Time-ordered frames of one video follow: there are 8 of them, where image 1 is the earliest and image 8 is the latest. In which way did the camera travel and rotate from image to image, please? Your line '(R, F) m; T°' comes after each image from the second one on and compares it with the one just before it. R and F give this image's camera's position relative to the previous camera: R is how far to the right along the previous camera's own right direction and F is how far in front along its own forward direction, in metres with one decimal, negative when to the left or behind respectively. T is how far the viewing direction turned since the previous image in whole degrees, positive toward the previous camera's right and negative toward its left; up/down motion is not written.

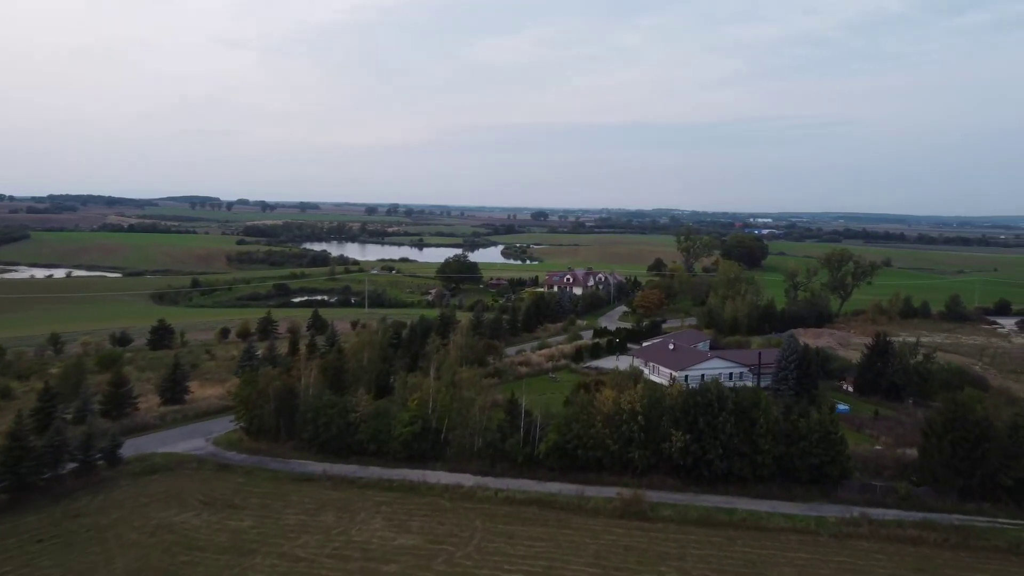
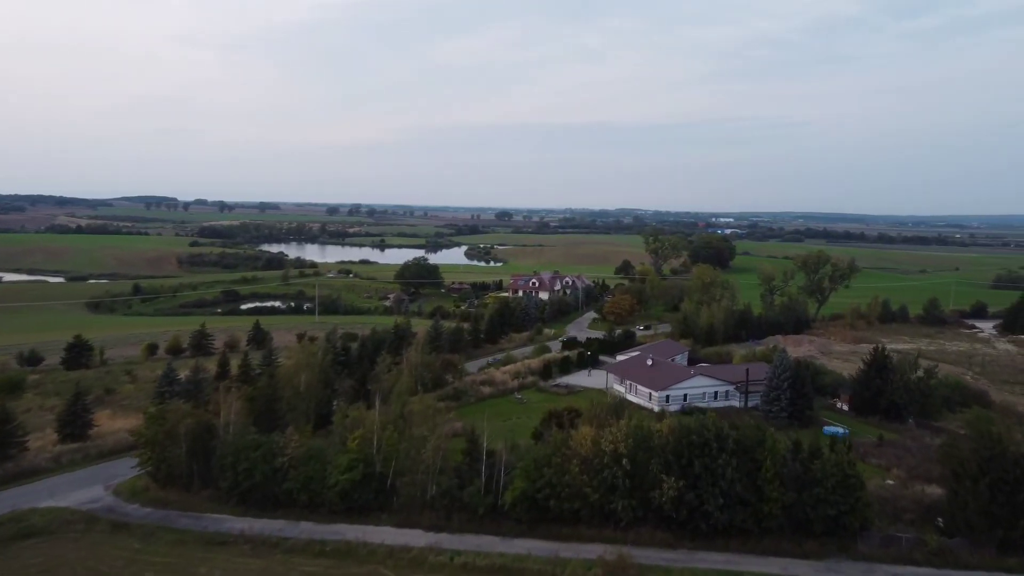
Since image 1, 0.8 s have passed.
(+0.1, +3.1) m; +2°
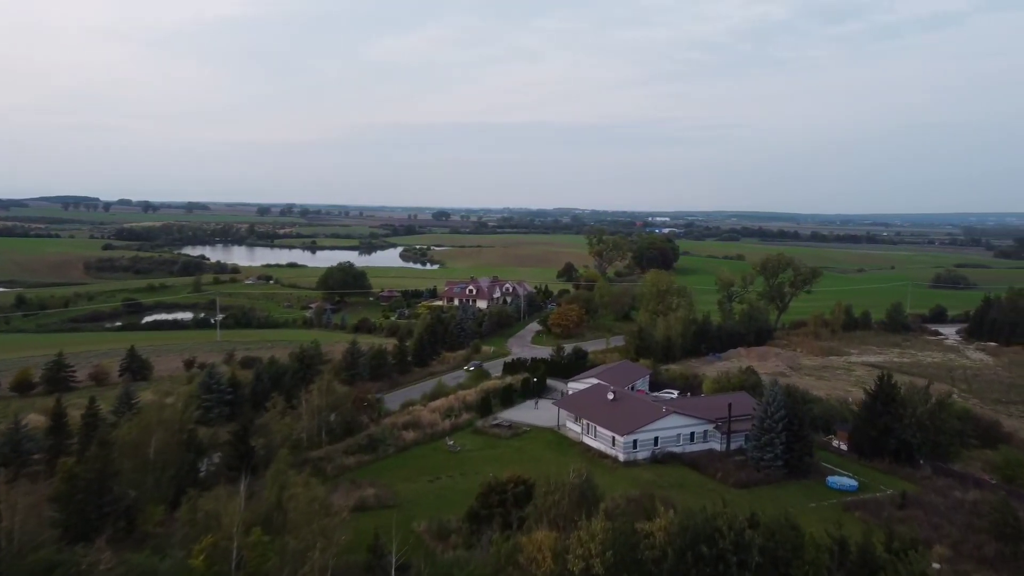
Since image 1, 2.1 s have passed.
(+0.3, +5.2) m; +4°
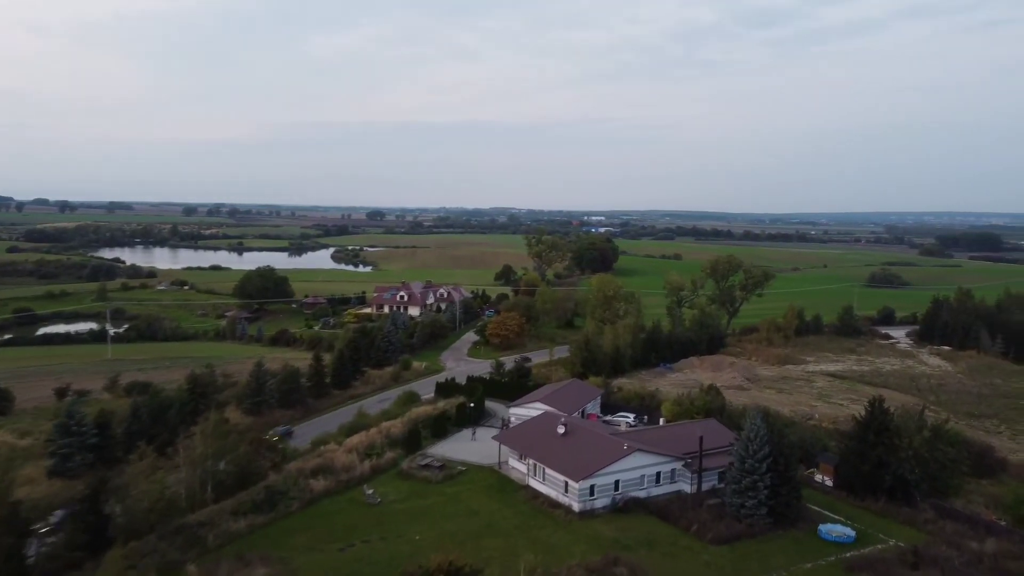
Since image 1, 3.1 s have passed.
(+0.1, +3.7) m; +4°
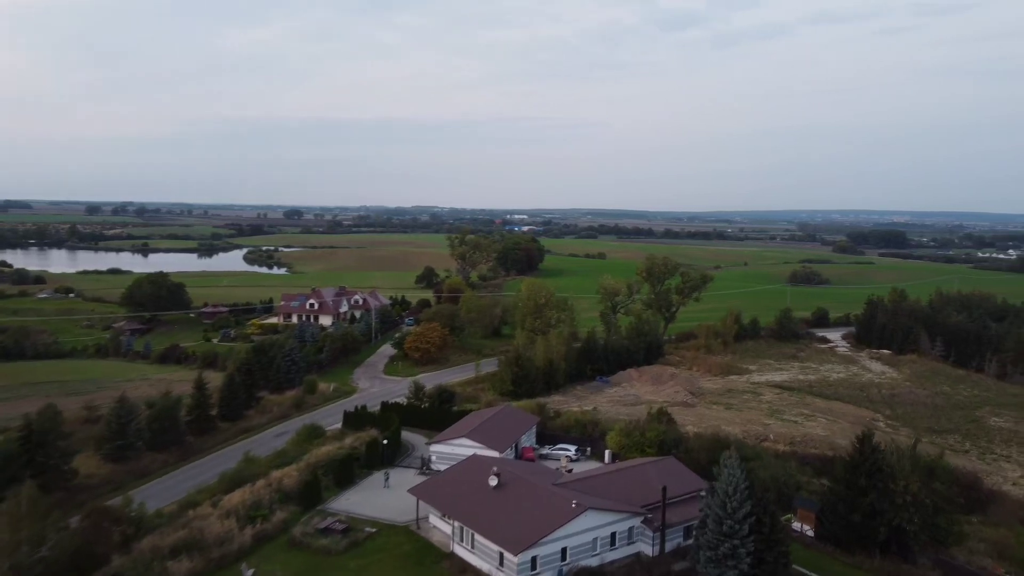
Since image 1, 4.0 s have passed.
(+0.1, +3.7) m; +5°
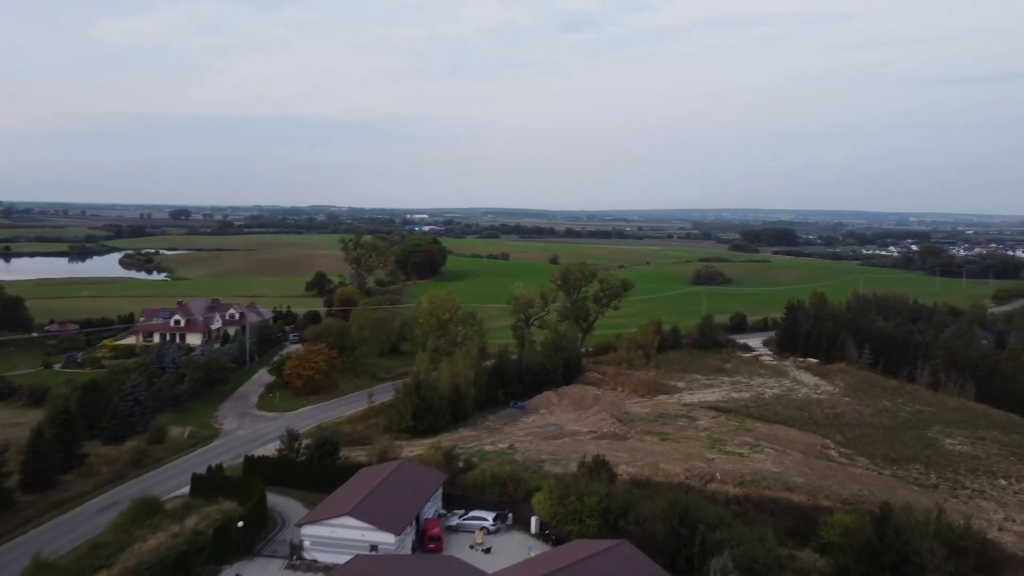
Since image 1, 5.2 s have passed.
(+0.1, +4.7) m; +7°
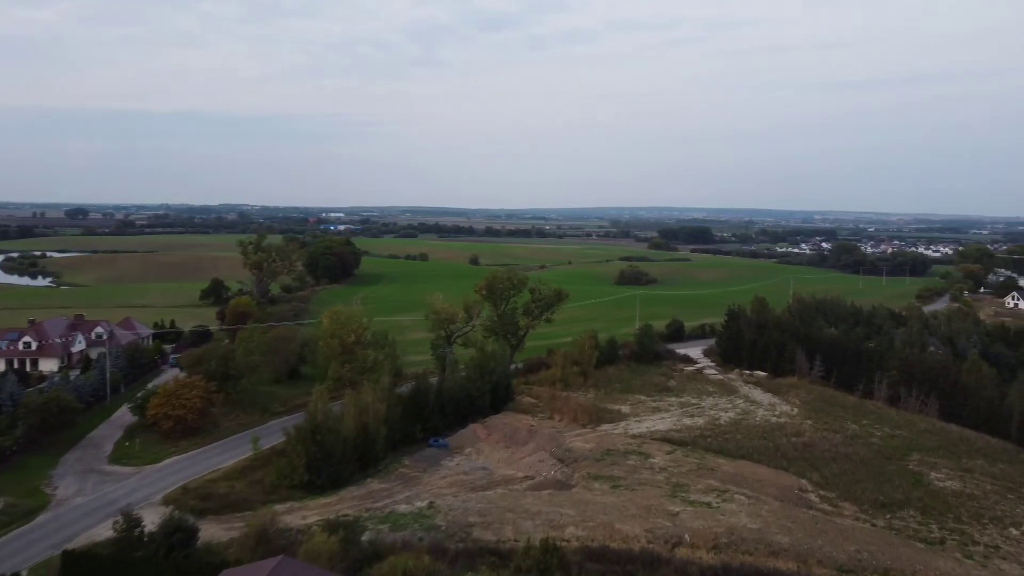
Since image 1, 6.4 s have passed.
(0.0, +4.7) m; +6°
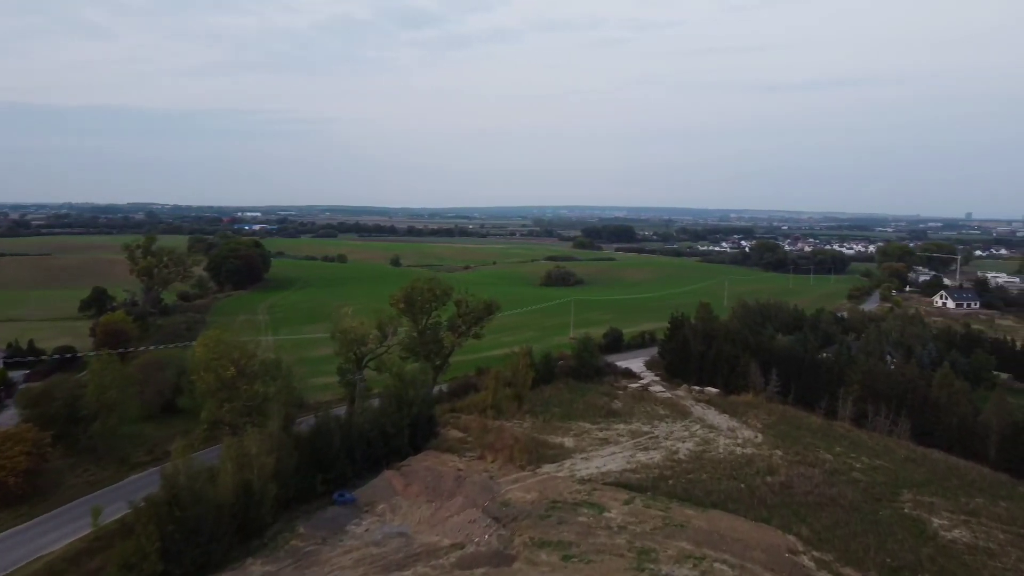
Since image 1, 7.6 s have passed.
(0.0, +4.6) m; +5°
